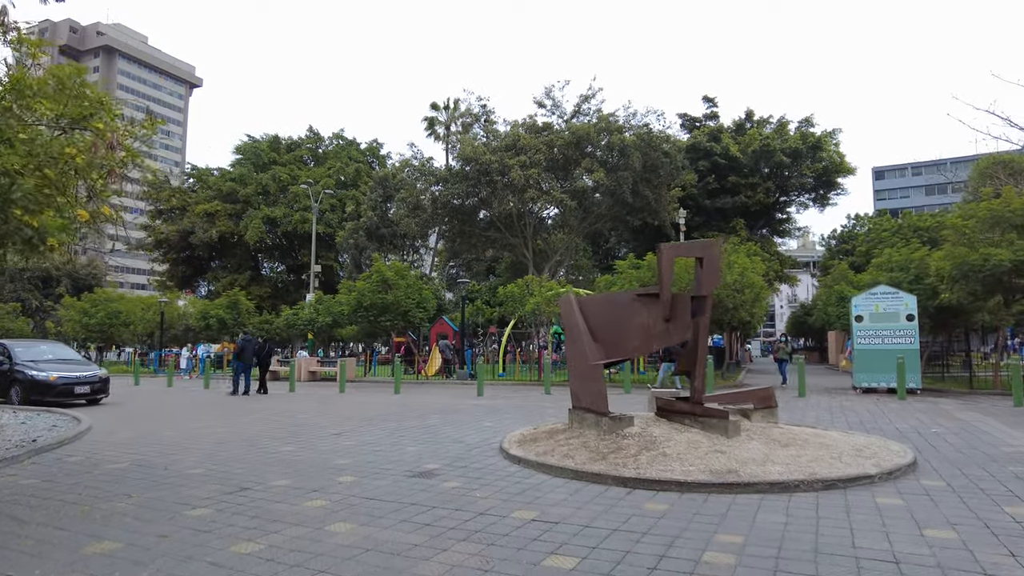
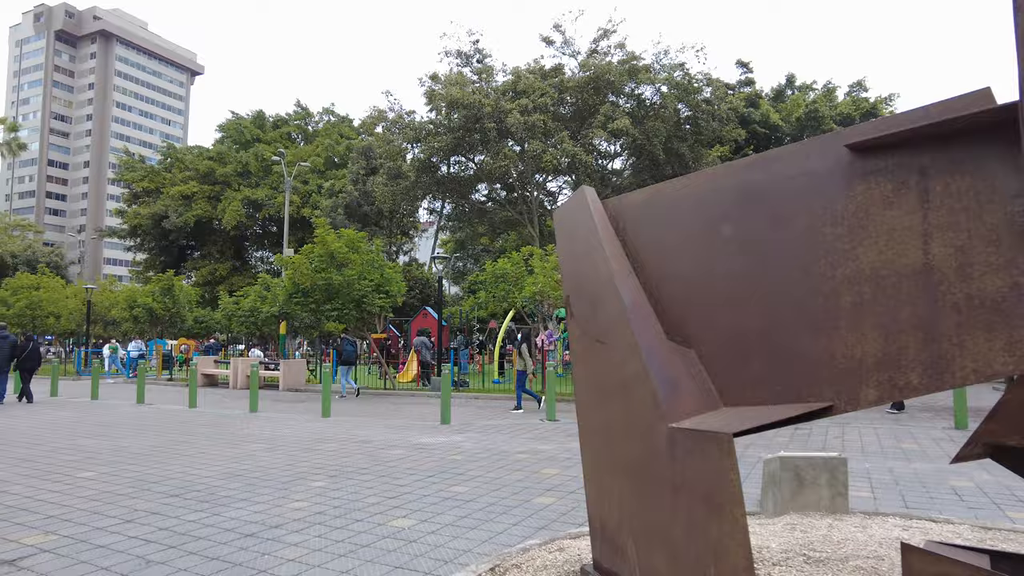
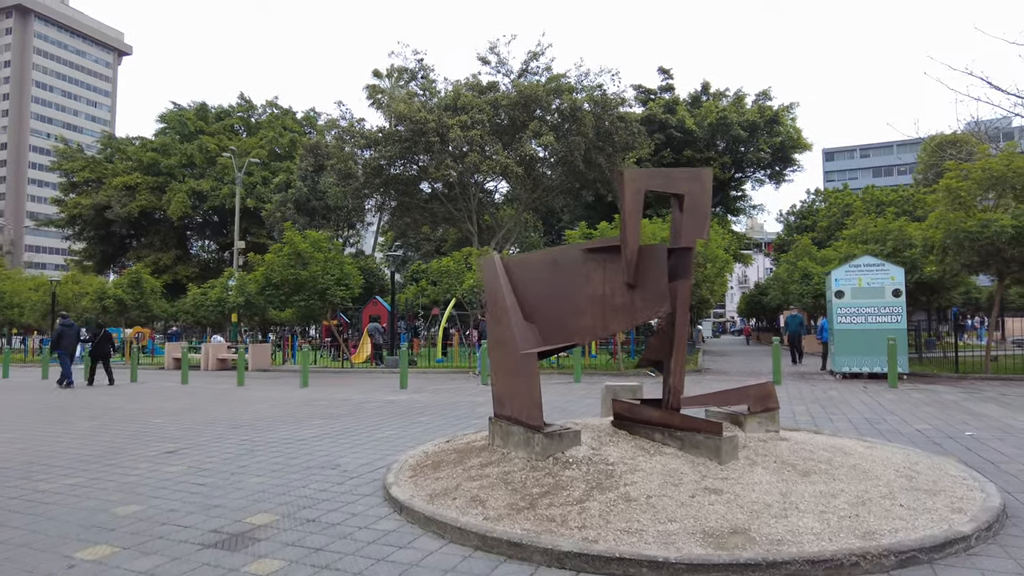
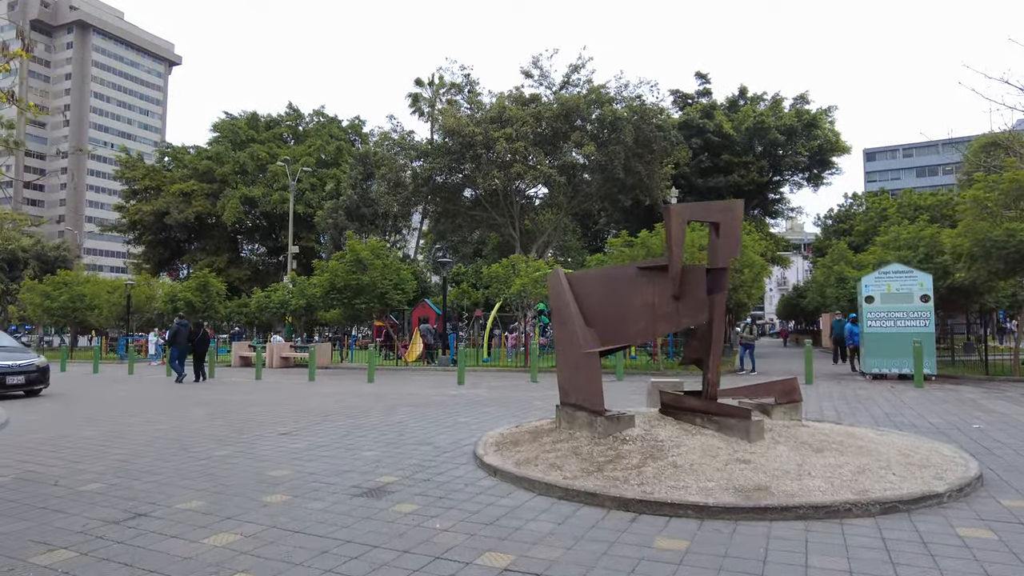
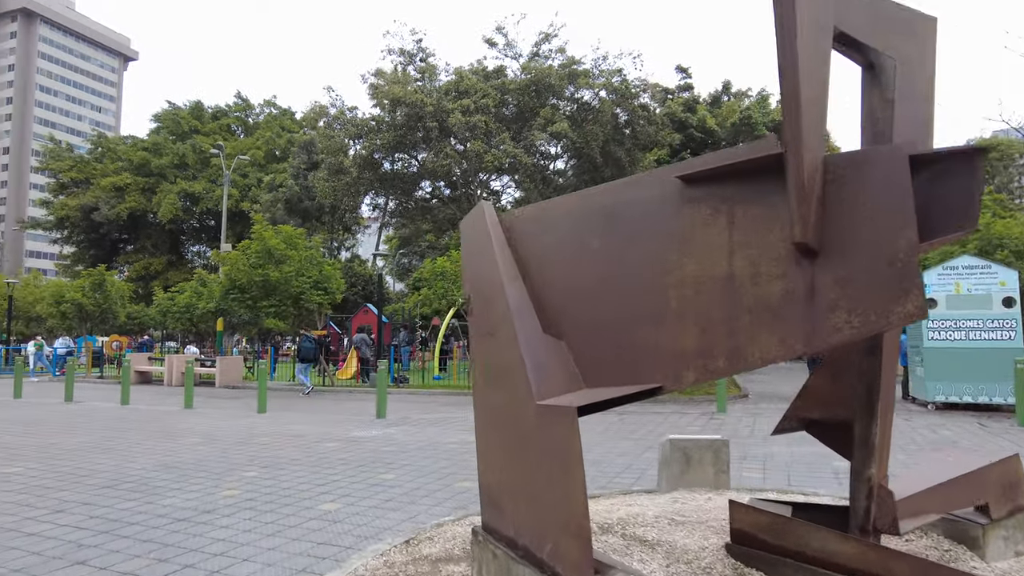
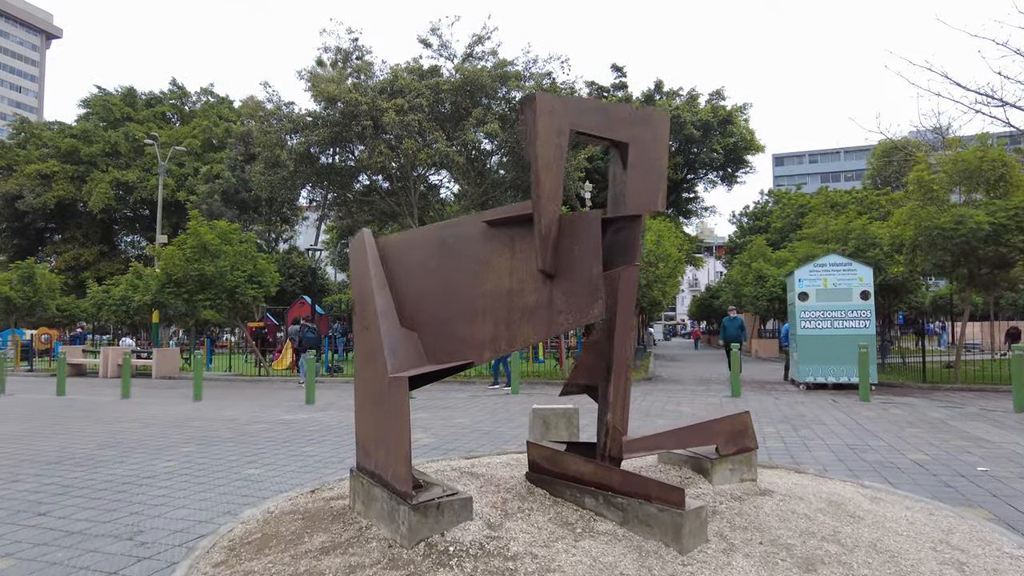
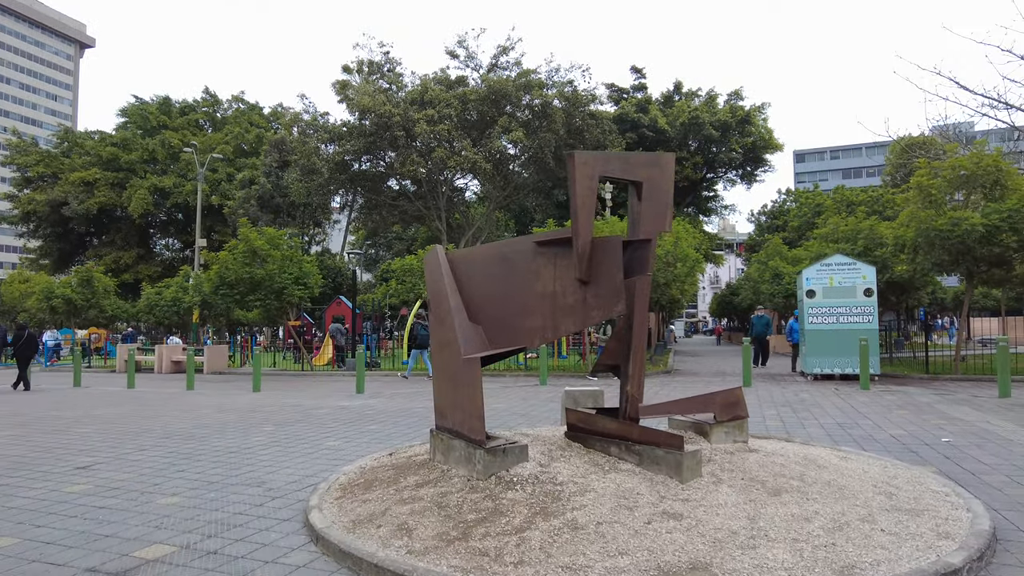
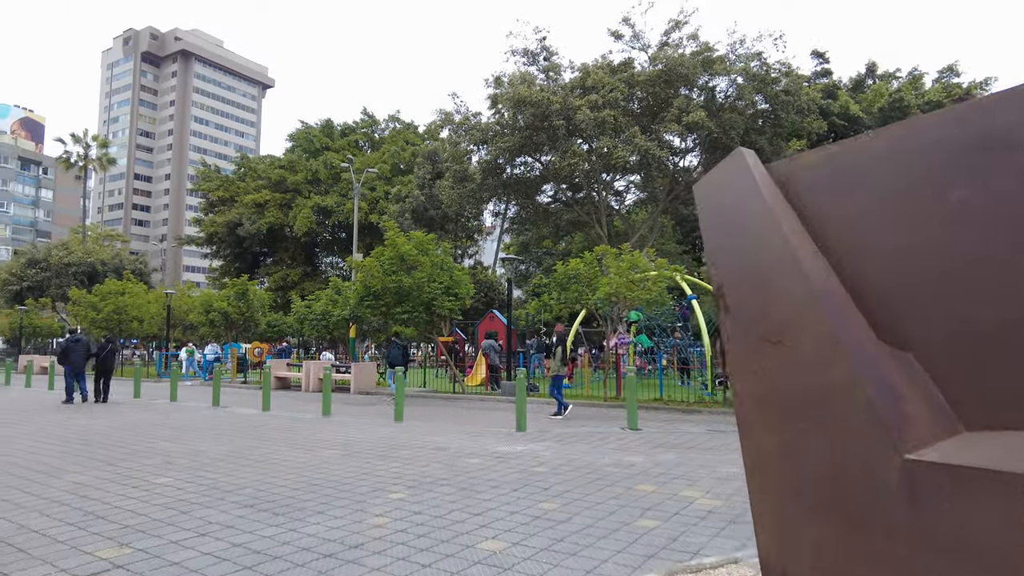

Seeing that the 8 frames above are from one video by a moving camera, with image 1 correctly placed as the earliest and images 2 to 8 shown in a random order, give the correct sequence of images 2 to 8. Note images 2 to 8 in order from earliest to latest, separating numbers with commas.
4, 3, 7, 6, 5, 2, 8
